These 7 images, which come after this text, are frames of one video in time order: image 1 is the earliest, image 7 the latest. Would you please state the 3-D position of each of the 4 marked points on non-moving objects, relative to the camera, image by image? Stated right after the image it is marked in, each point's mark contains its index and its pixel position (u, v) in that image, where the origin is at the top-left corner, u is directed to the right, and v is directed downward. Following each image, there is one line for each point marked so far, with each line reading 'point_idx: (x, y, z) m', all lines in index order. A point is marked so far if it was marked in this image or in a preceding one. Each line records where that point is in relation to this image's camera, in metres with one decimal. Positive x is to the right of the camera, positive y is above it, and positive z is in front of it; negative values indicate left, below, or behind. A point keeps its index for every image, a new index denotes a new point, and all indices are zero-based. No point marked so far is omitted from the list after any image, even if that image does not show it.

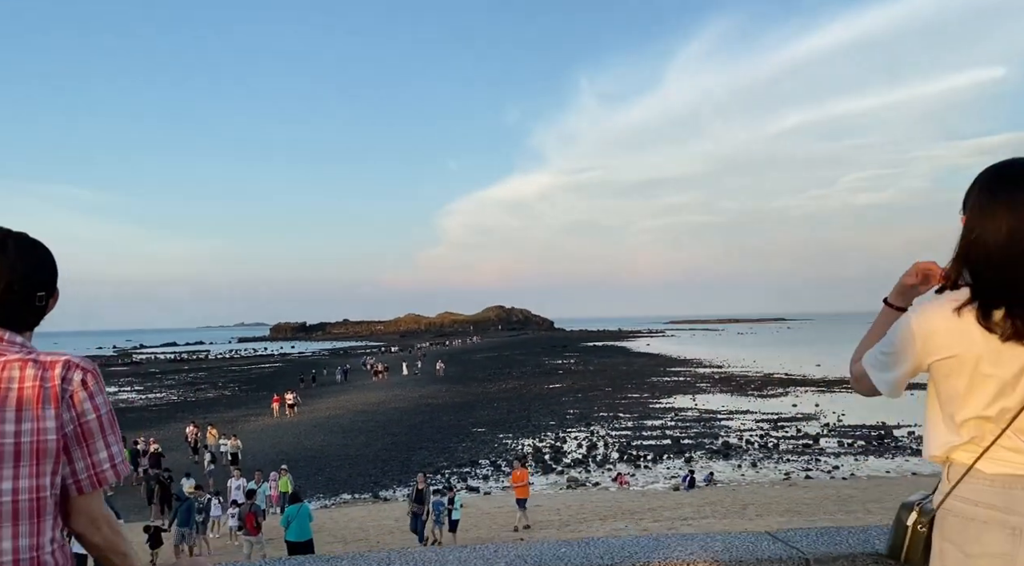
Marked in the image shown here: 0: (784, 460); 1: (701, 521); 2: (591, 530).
0: (+6.0, -3.9, +19.5) m
1: (+3.1, -3.9, +14.5) m
2: (+1.3, -4.1, +14.6) m
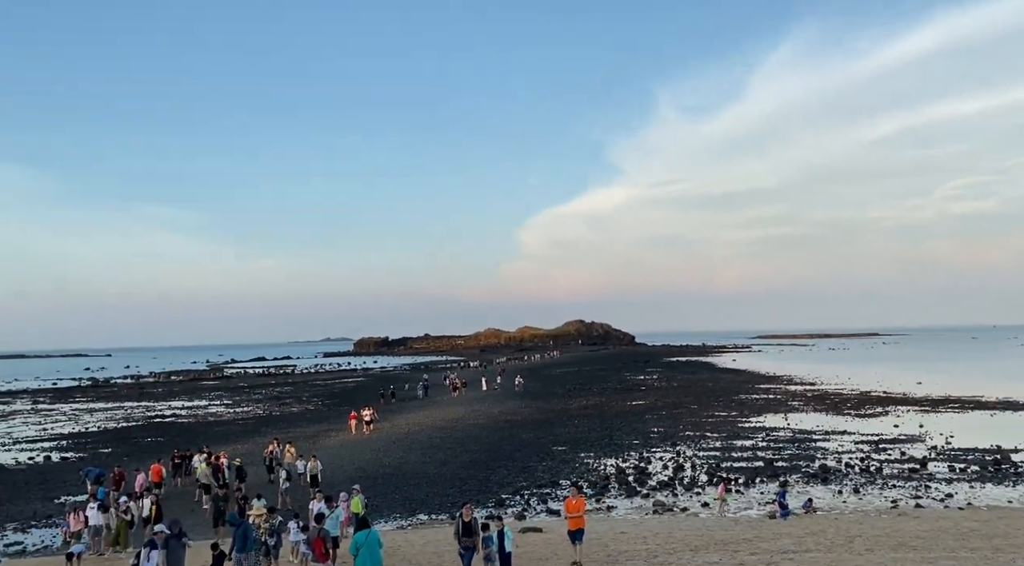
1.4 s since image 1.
0: (+7.6, -4.1, +18.0) m
1: (+4.3, -4.0, +13.3) m
2: (+2.6, -4.2, +13.5) m
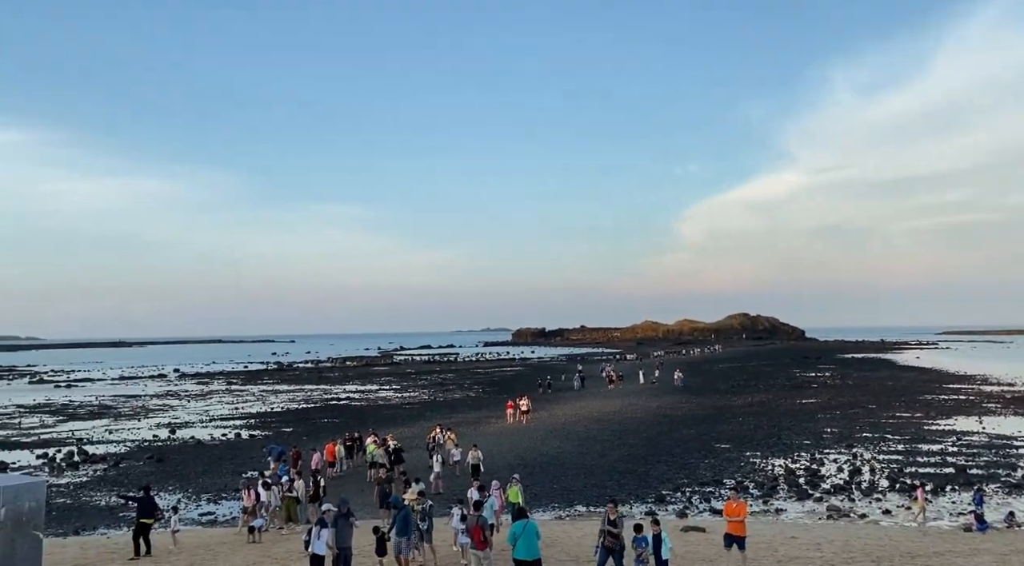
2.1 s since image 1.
0: (+10.7, -3.9, +16.0) m
1: (+6.6, -3.9, +11.9) m
2: (+4.9, -4.1, +12.4) m
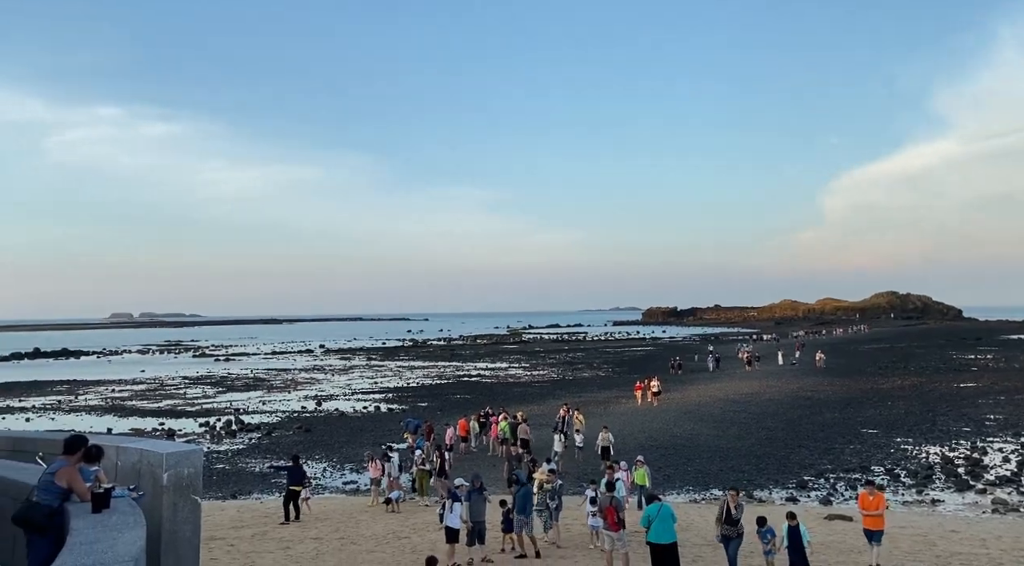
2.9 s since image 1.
0: (+12.9, -3.5, +14.1) m
1: (+8.3, -3.6, +10.6) m
2: (+6.7, -3.7, +11.4) m
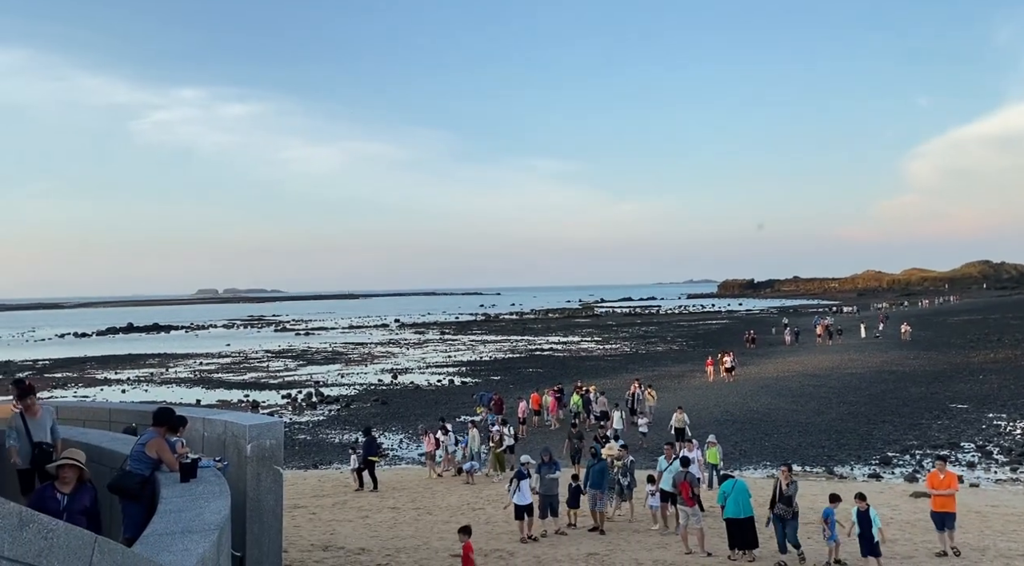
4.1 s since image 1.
0: (+14.1, -3.0, +12.9) m
1: (+9.2, -3.2, +9.9) m
2: (+7.7, -3.3, +10.8) m
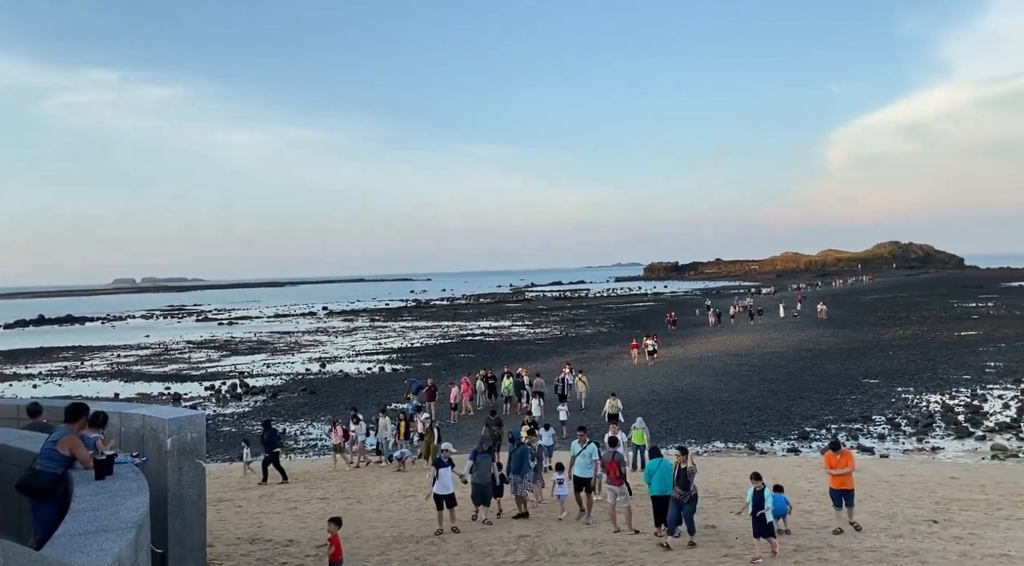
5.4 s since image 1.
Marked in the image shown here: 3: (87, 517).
0: (+13.0, -2.6, +14.1) m
1: (+8.3, -2.9, +10.7) m
2: (+6.7, -3.0, +11.5) m
3: (-4.0, -2.2, +8.4) m
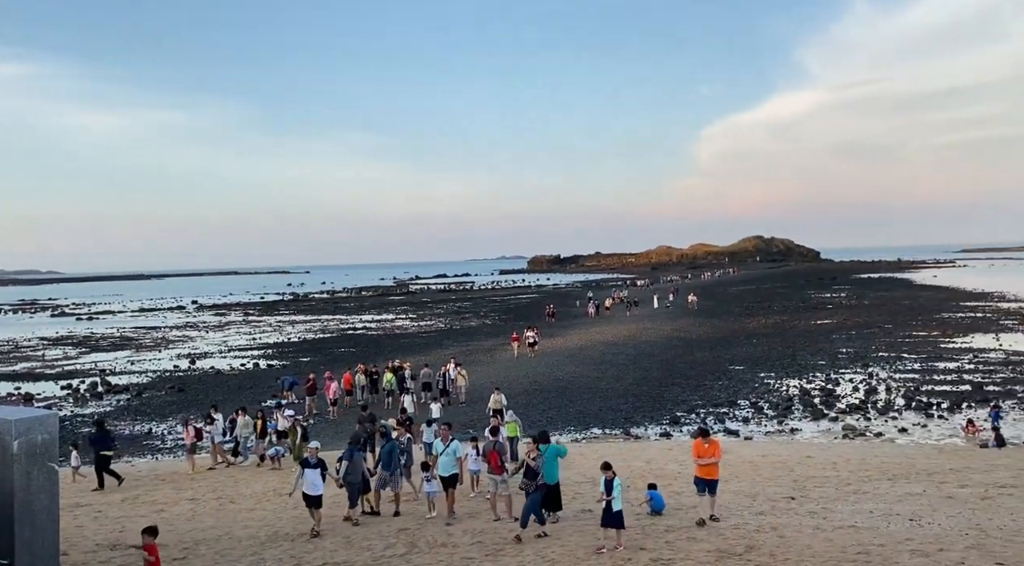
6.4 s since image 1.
0: (+10.9, -2.4, +15.7) m
1: (+6.7, -2.7, +11.6) m
2: (+5.0, -2.9, +12.2) m
3: (-5.2, -2.1, +7.8) m
